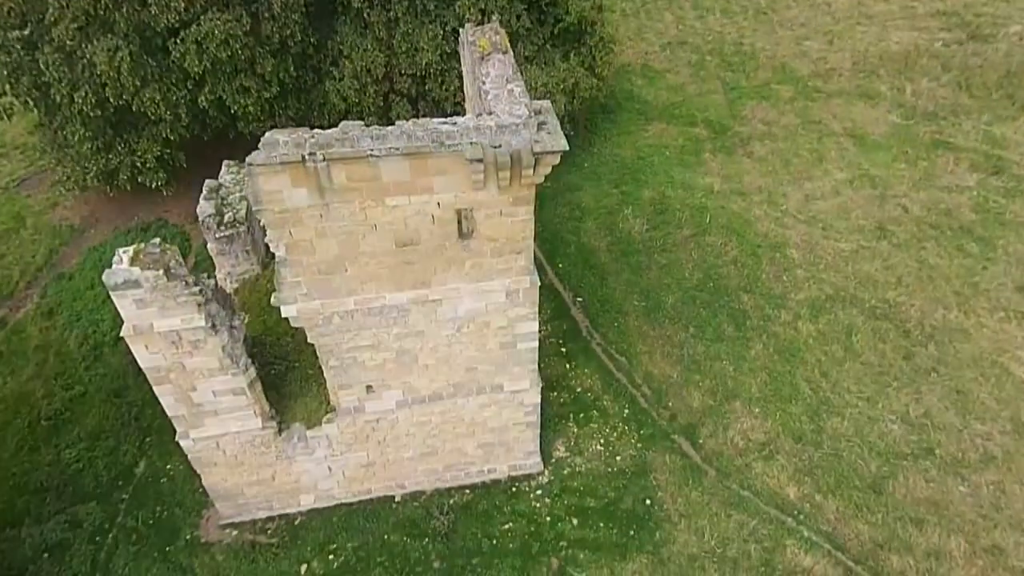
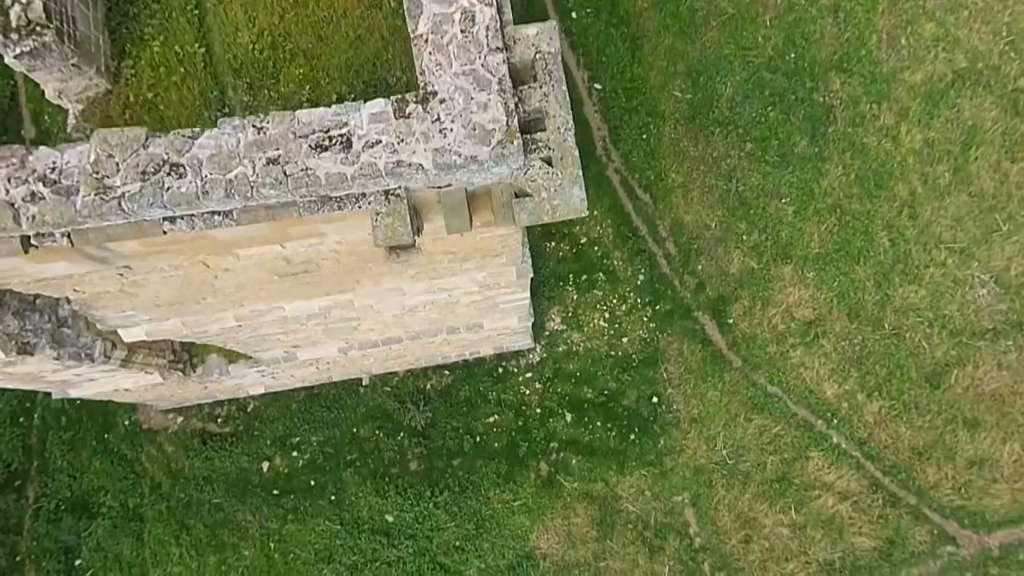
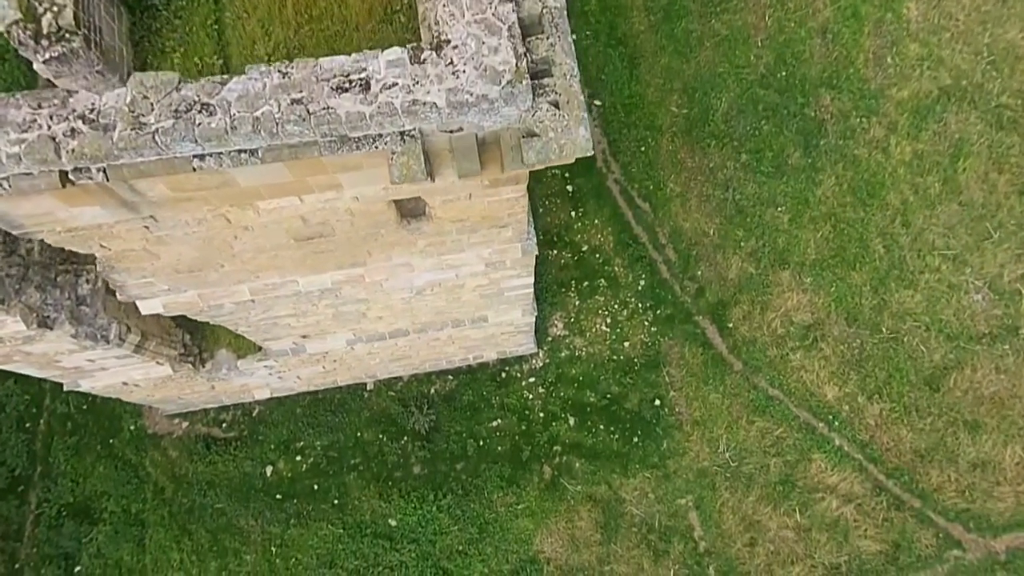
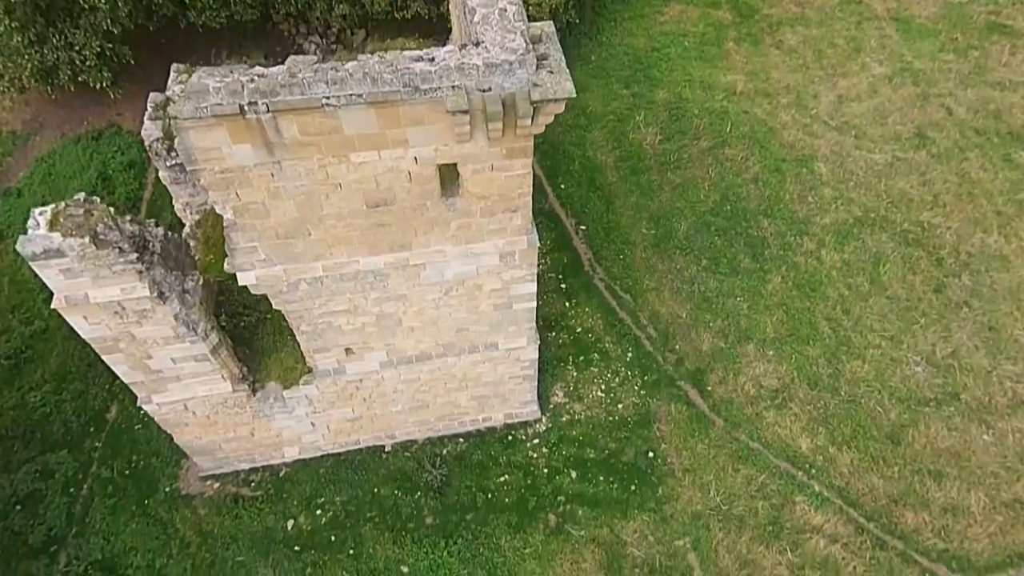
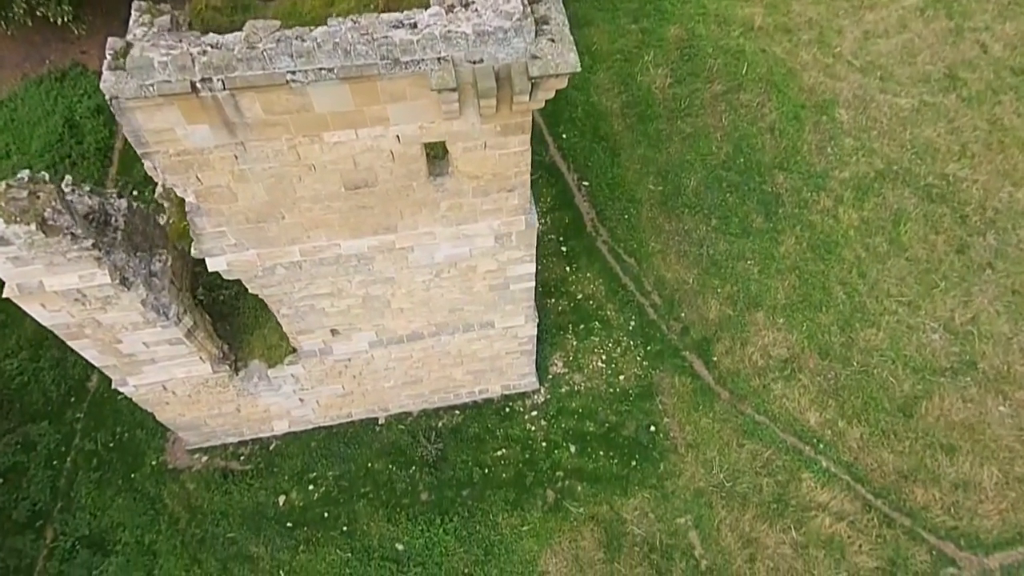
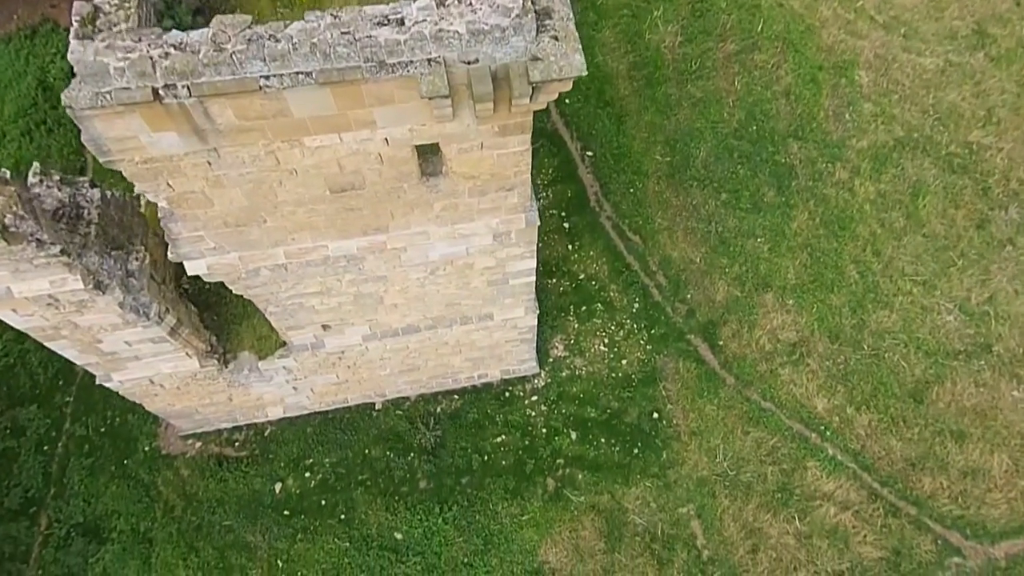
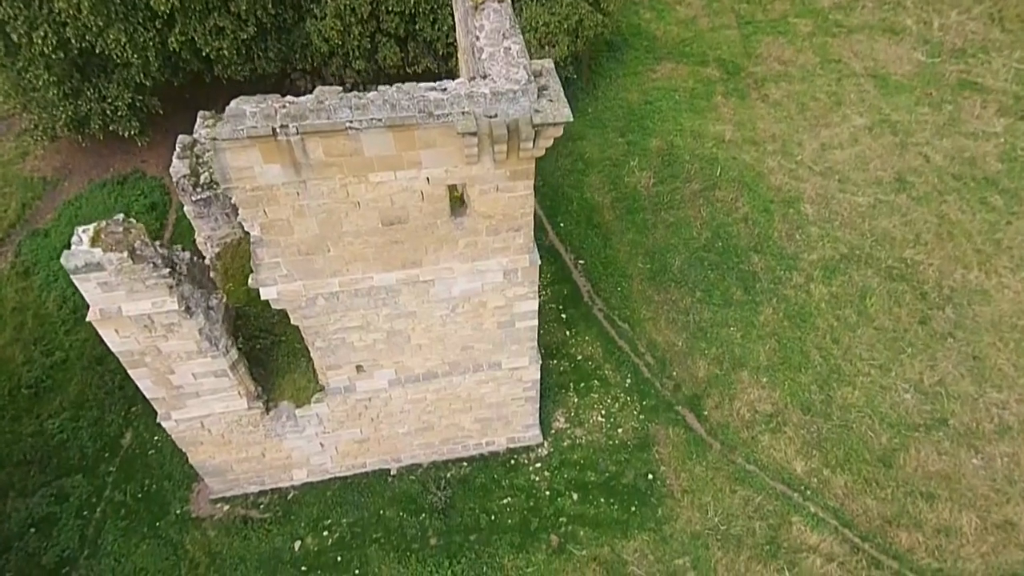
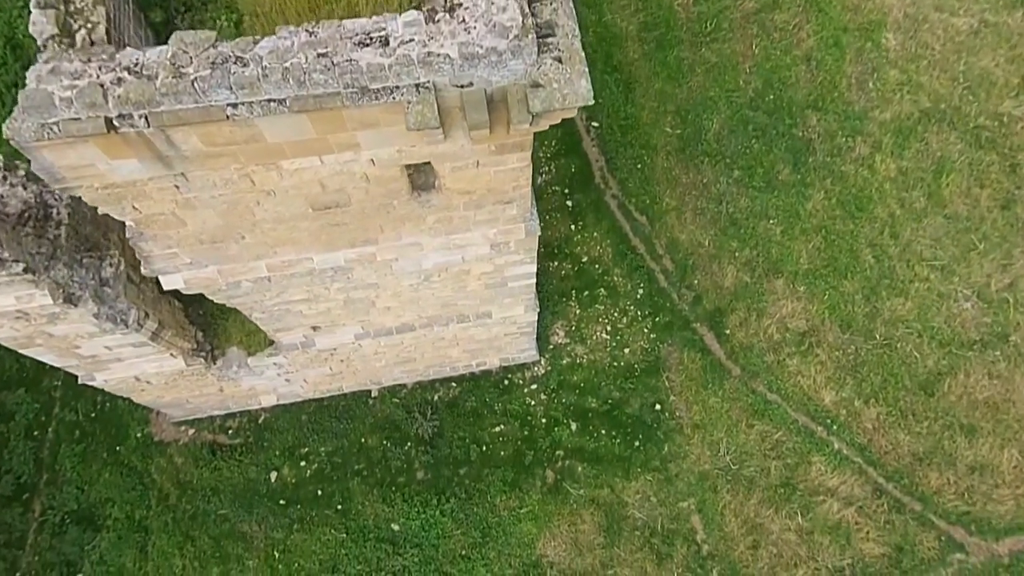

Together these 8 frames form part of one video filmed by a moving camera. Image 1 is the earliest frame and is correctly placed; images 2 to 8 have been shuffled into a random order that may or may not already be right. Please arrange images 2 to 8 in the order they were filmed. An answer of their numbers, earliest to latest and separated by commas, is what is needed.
7, 4, 5, 6, 8, 3, 2
